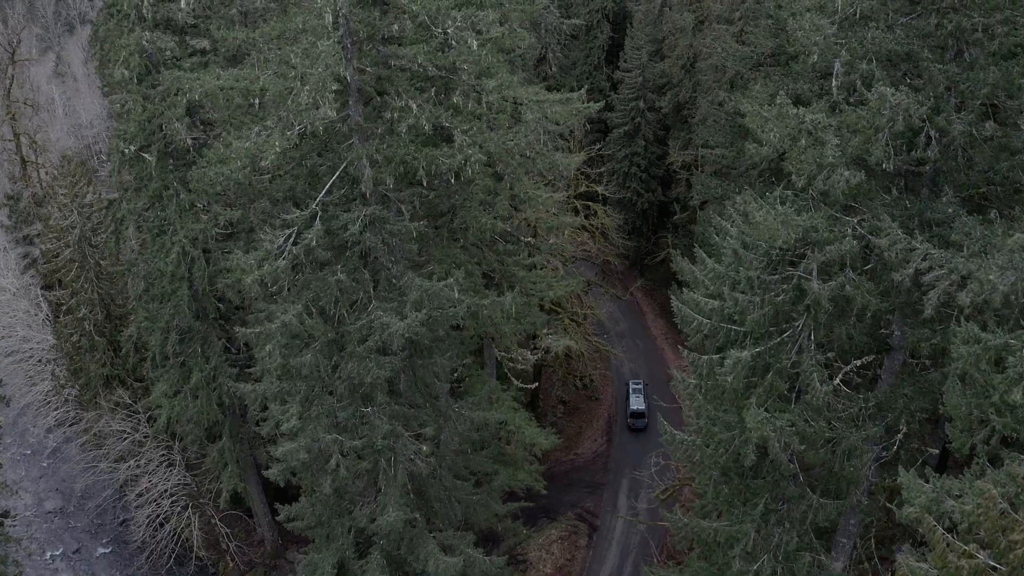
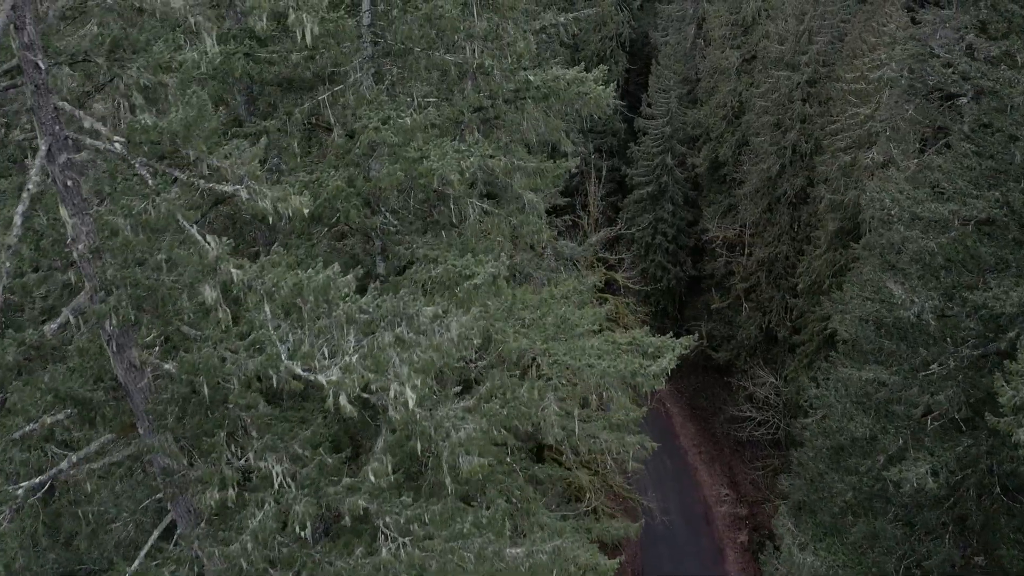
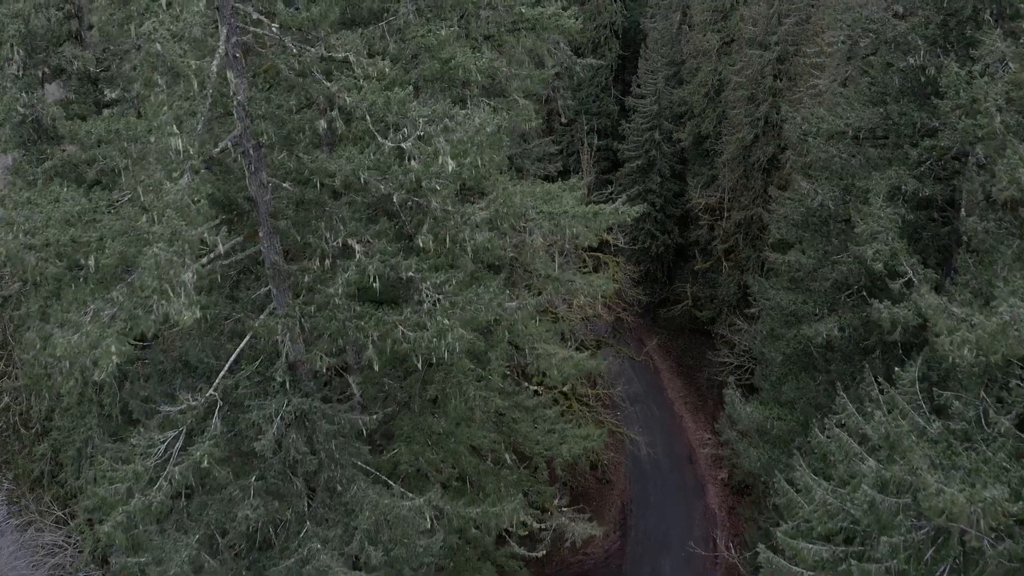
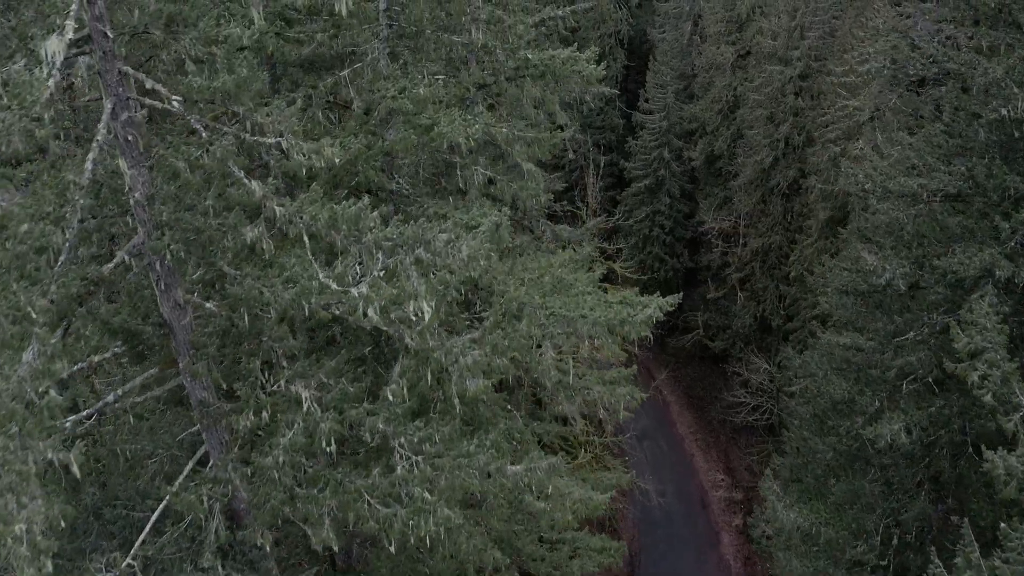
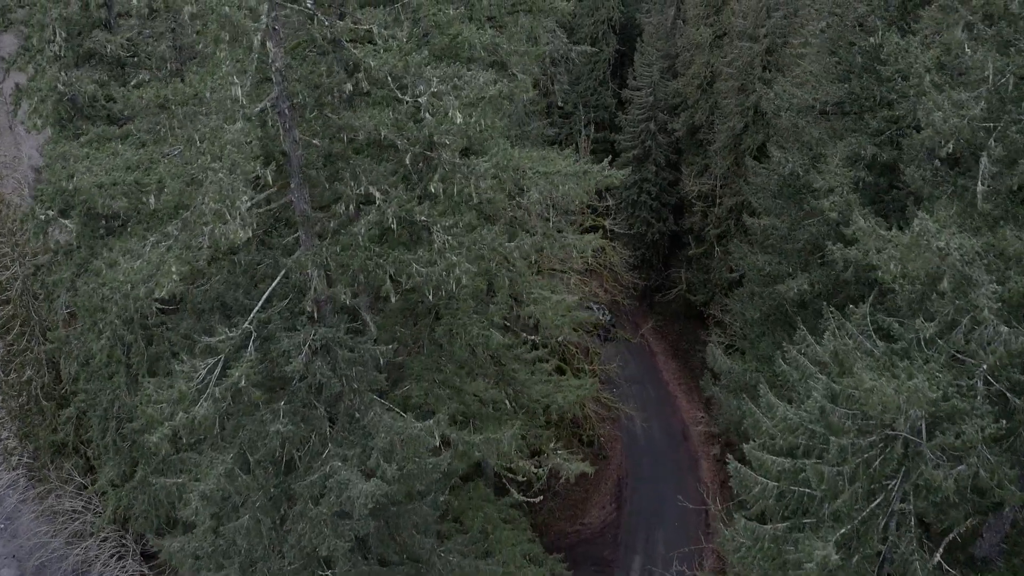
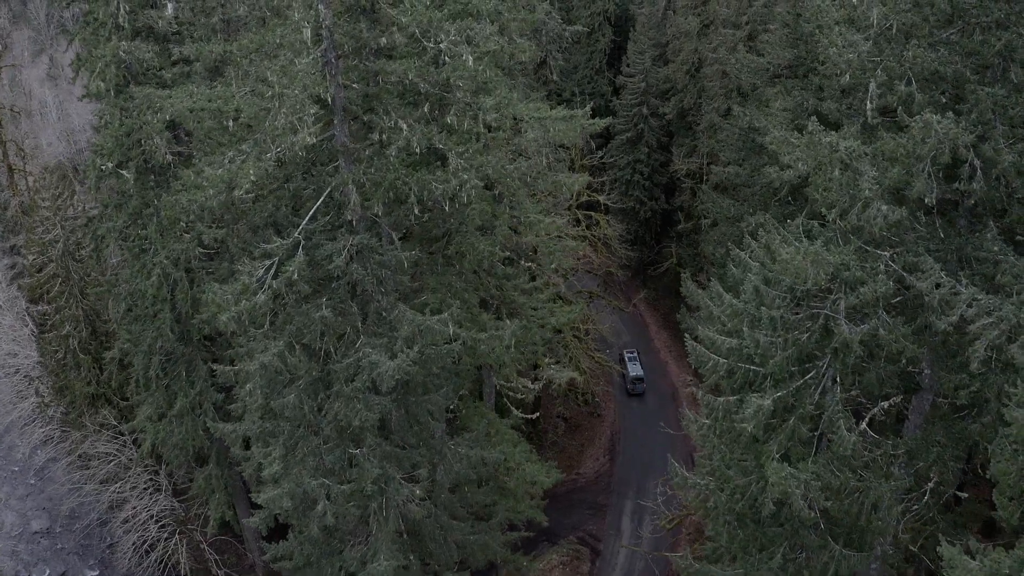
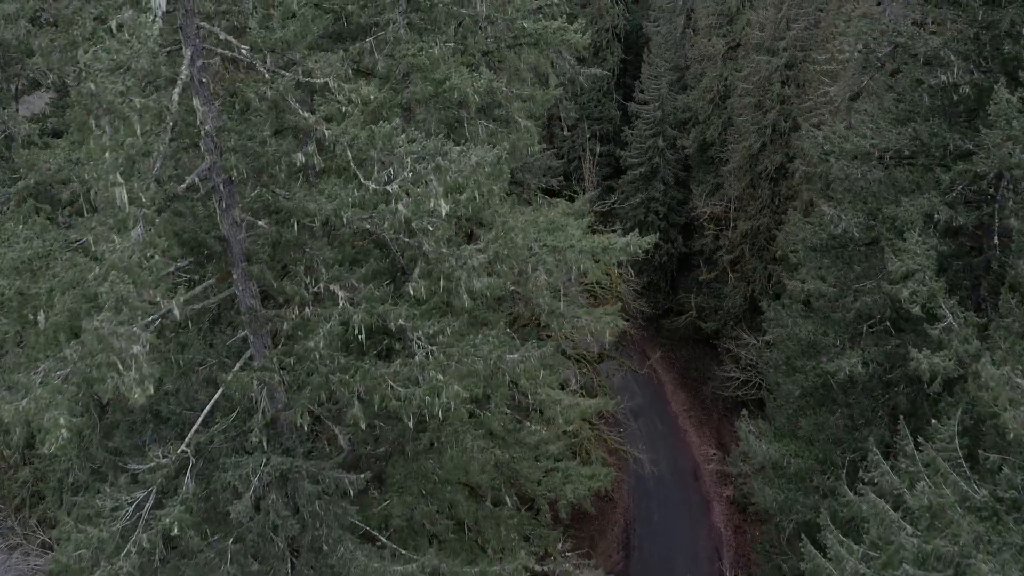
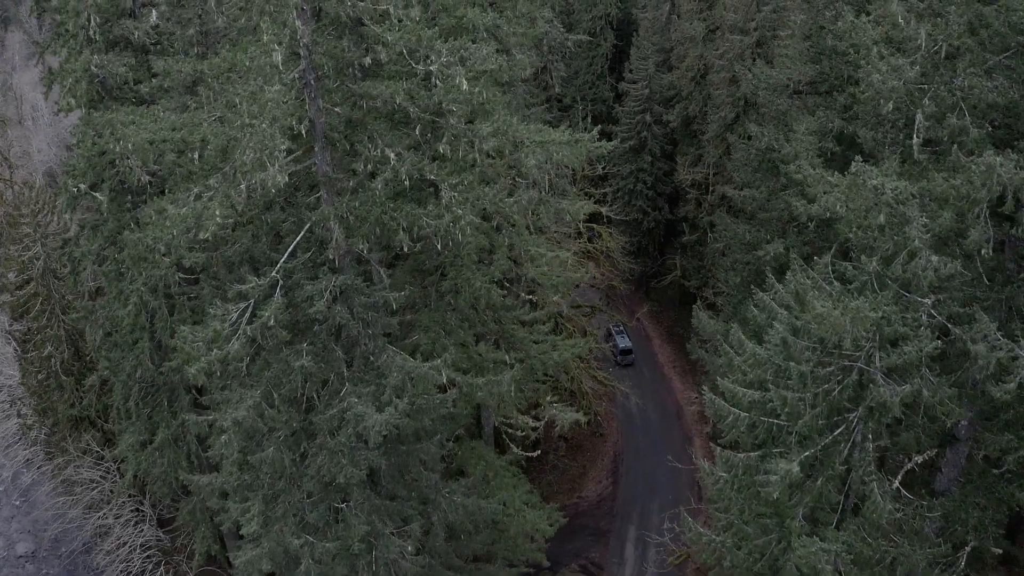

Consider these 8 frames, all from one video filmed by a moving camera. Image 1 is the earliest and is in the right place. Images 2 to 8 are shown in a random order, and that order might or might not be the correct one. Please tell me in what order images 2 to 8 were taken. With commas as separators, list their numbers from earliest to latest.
6, 8, 5, 3, 7, 4, 2
